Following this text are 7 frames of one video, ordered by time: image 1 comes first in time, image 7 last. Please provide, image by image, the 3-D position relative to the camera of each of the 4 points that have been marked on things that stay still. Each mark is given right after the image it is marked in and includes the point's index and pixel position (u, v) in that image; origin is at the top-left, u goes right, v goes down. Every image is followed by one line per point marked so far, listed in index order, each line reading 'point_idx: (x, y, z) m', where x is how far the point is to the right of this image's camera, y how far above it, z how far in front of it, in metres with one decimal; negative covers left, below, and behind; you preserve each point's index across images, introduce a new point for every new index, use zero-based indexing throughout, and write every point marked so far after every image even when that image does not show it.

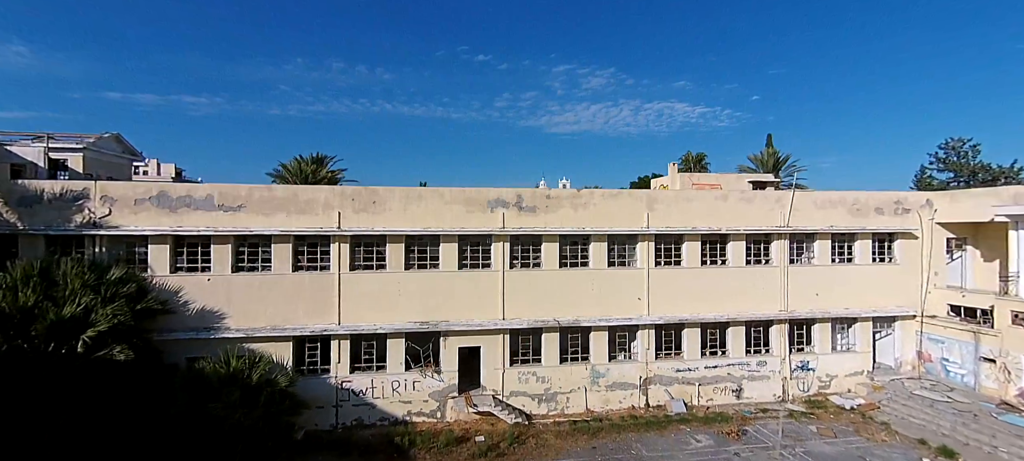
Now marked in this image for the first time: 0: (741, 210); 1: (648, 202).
0: (+6.9, +0.6, +13.9) m
1: (+3.9, +0.8, +13.4) m
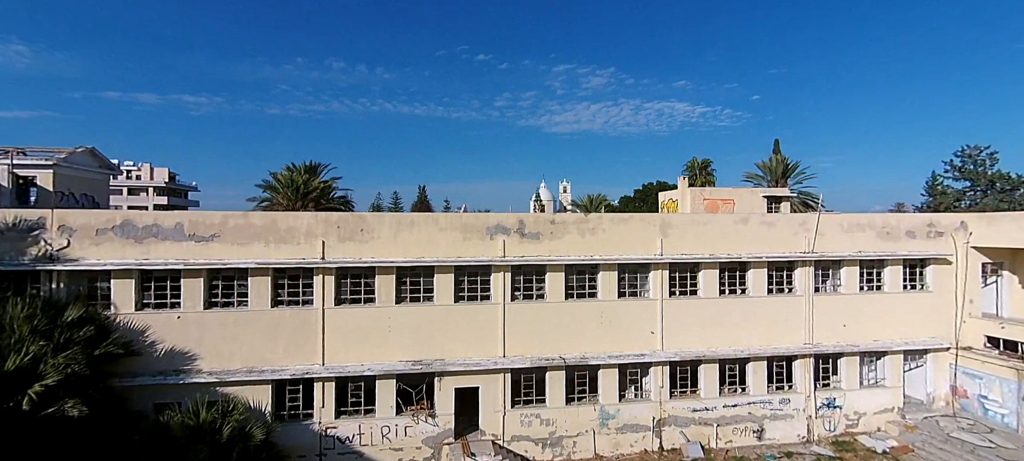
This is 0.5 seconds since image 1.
0: (+6.9, -0.1, +12.8) m
1: (+4.0, +0.1, +12.3) m
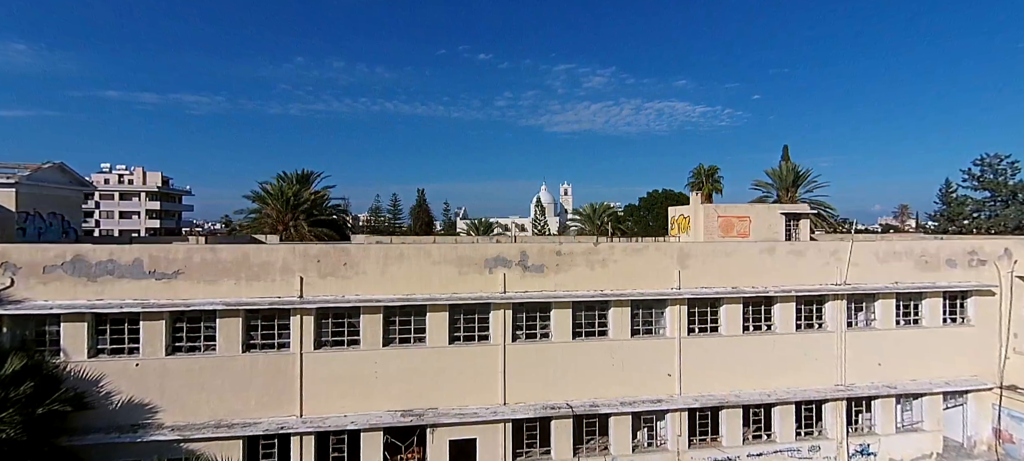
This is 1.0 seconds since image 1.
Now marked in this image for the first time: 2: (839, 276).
0: (+6.9, -0.9, +11.6) m
1: (+4.0, -0.6, +11.1) m
2: (+8.3, -1.2, +11.8) m
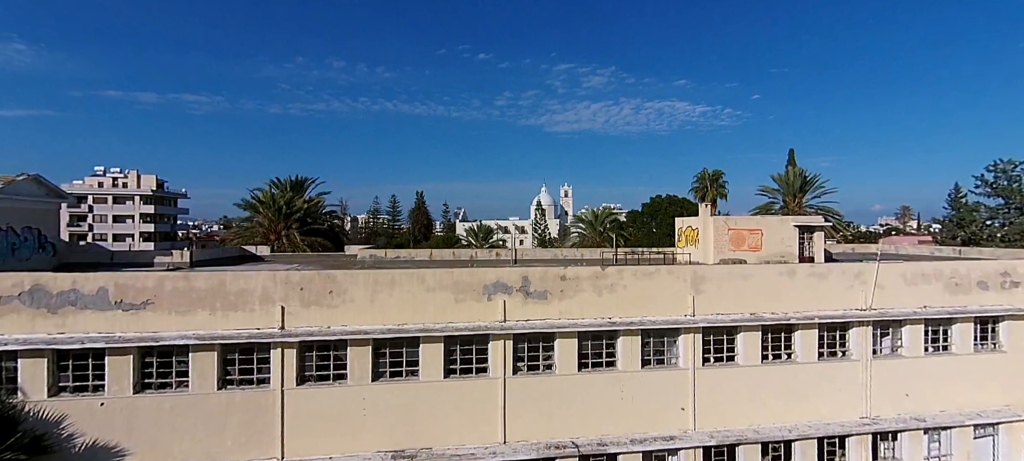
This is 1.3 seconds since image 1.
0: (+6.9, -1.4, +10.8) m
1: (+4.0, -1.1, +10.3) m
2: (+8.3, -1.7, +11.0) m
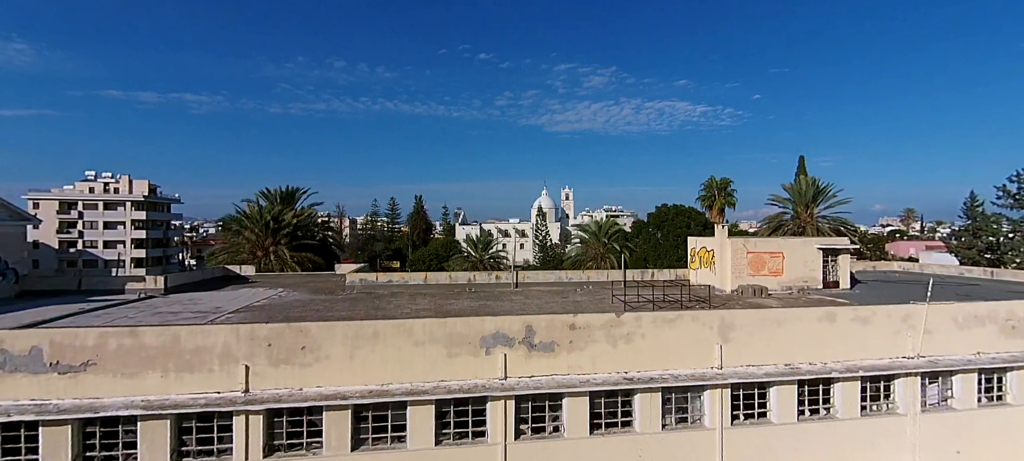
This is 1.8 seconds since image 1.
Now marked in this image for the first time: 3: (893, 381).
0: (+7.0, -2.2, +9.5) m
1: (+4.1, -1.9, +9.0) m
2: (+8.4, -2.4, +9.7) m
3: (+8.0, -3.1, +9.7) m
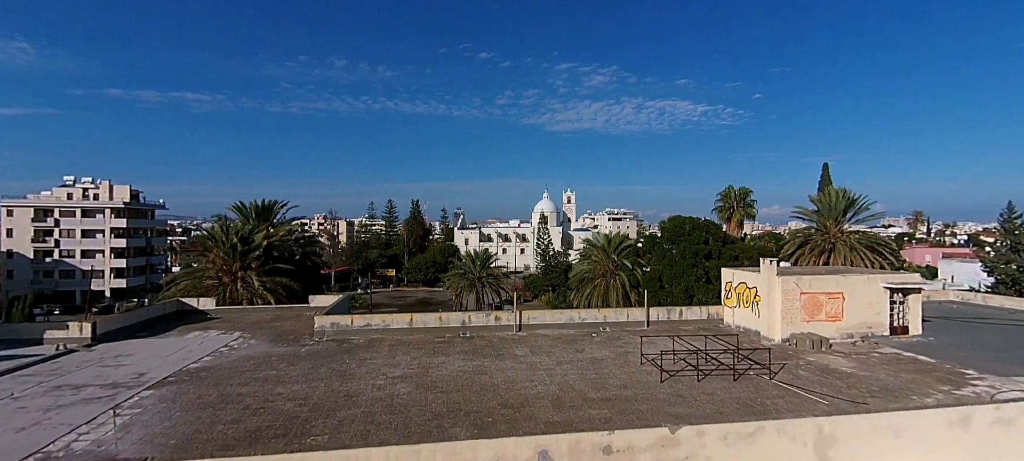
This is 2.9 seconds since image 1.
0: (+7.1, -3.2, +6.8) m
1: (+4.1, -2.9, +6.3) m
2: (+8.5, -3.4, +7.0) m
3: (+8.1, -4.1, +6.9) m
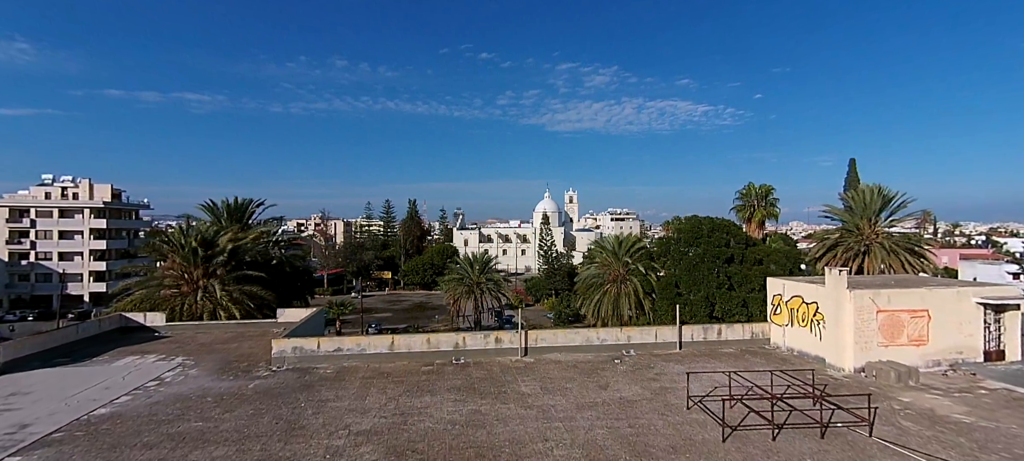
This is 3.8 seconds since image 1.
0: (+7.1, -3.2, +4.2) m
1: (+4.2, -3.0, +3.7) m
2: (+8.6, -3.5, +4.4) m
3: (+8.2, -4.2, +4.4) m
